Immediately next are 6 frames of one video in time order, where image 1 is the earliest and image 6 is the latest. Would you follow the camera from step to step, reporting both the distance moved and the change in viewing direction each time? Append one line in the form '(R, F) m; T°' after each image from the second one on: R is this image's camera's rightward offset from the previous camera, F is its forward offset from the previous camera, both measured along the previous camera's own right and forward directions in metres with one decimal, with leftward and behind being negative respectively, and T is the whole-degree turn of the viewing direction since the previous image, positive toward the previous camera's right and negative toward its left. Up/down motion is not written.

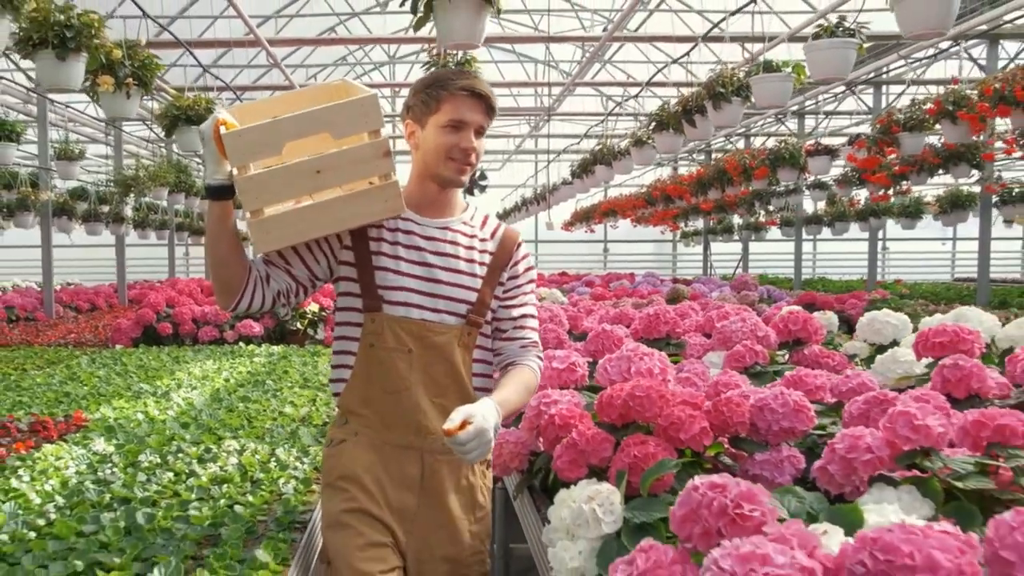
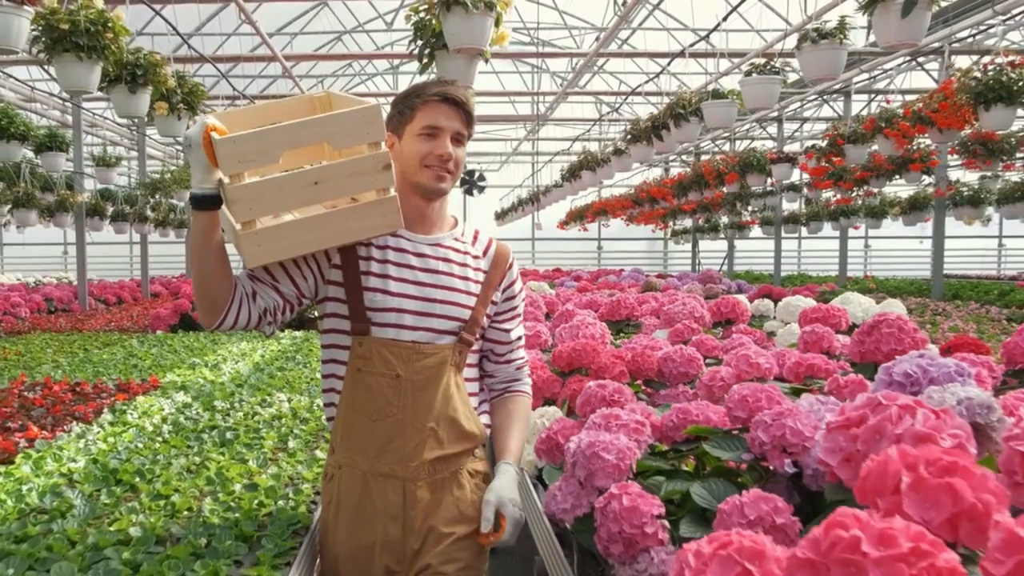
(+0.1, -1.0) m; 0°
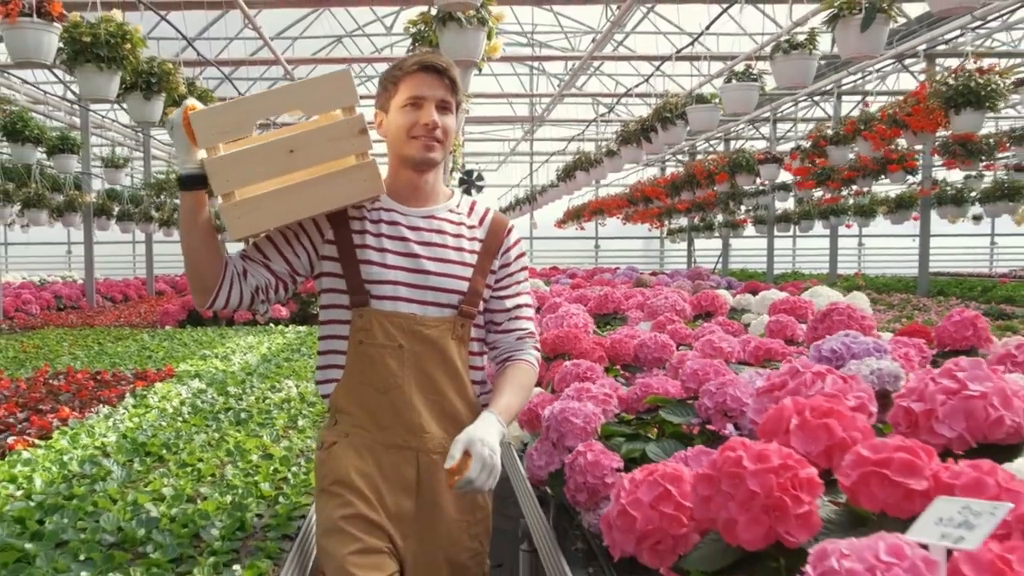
(0.0, -0.3) m; 0°
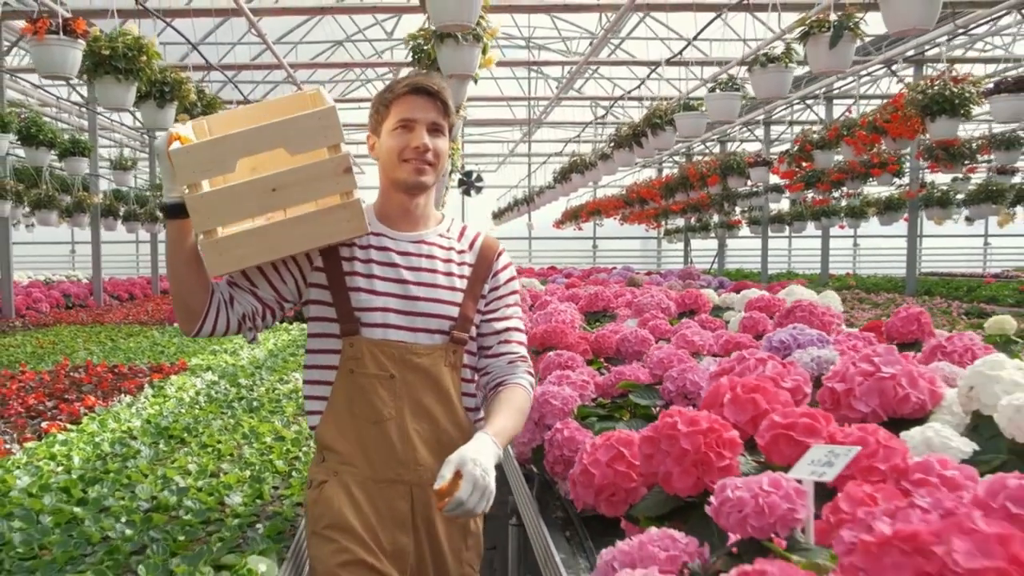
(0.0, -0.3) m; 0°
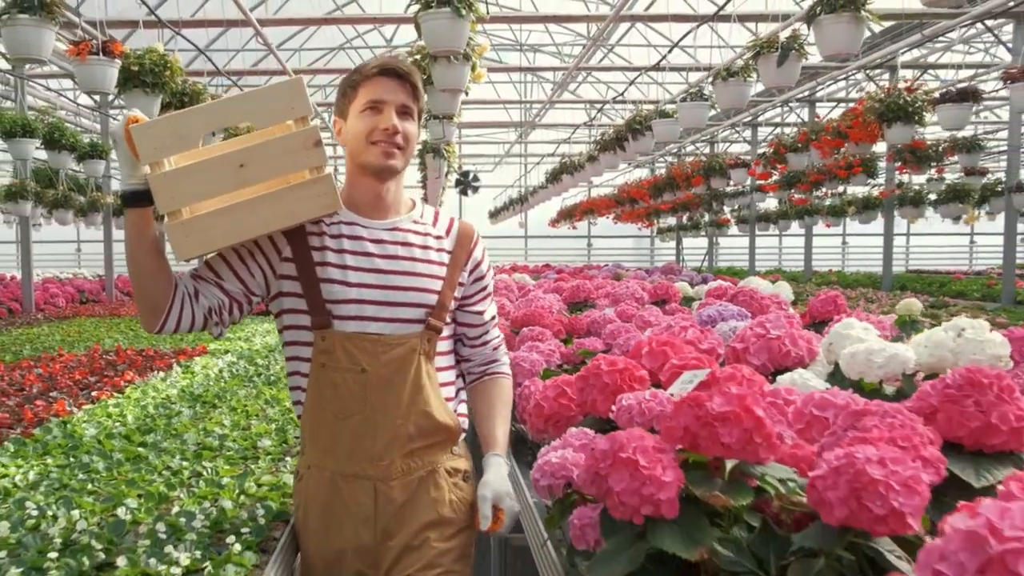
(+0.1, -0.6) m; 0°
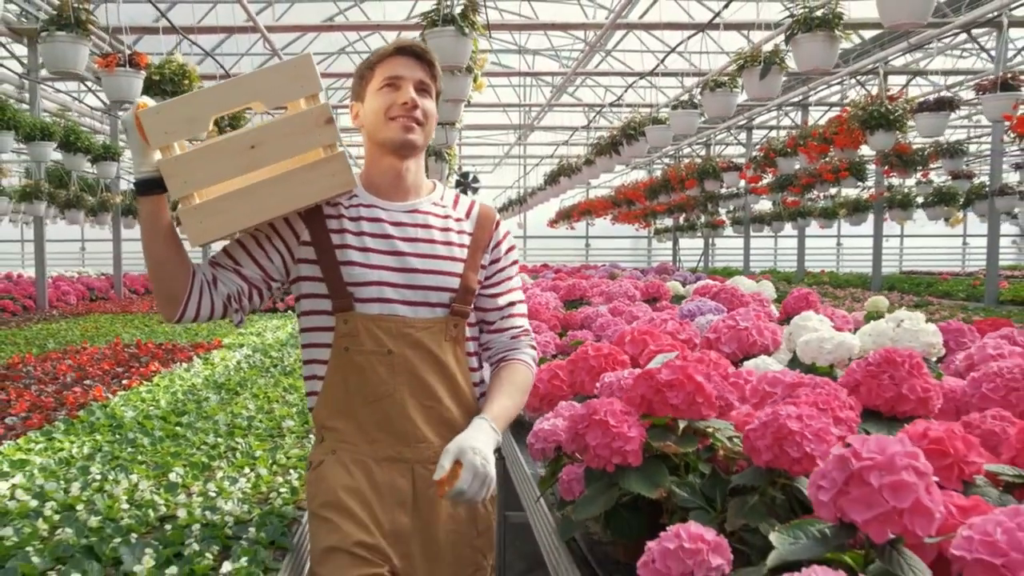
(0.0, -0.3) m; 0°
